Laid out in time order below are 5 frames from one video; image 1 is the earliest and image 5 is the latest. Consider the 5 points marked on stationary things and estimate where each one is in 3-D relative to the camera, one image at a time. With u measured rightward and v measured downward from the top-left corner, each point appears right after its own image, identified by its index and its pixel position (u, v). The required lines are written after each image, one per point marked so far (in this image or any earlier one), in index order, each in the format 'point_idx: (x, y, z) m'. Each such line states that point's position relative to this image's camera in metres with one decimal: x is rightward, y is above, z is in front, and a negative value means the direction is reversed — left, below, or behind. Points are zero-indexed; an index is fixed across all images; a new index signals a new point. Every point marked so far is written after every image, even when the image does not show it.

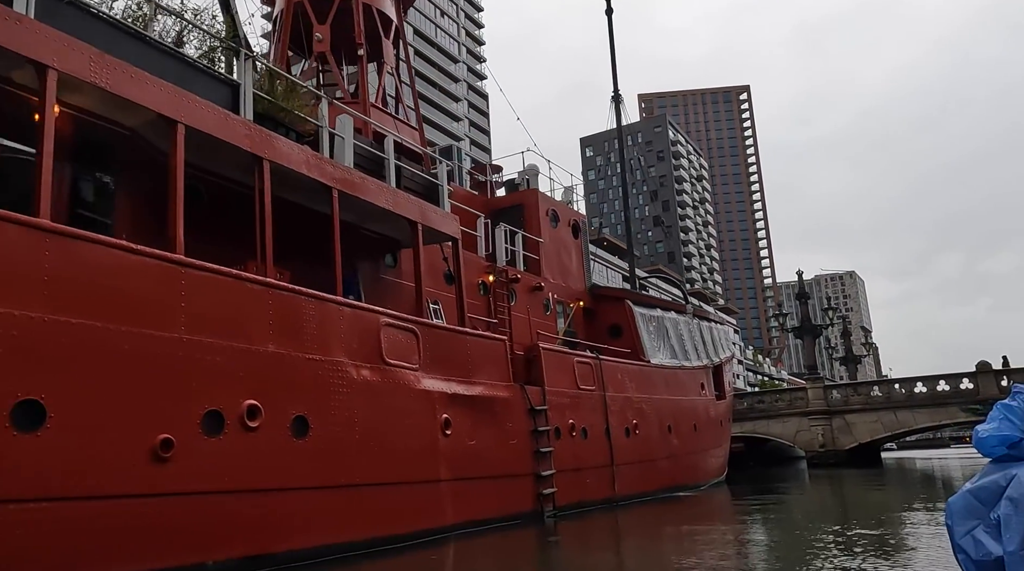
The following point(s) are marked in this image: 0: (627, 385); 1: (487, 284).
0: (+2.2, -1.9, +14.9) m
1: (-0.4, 0.0, +12.9) m
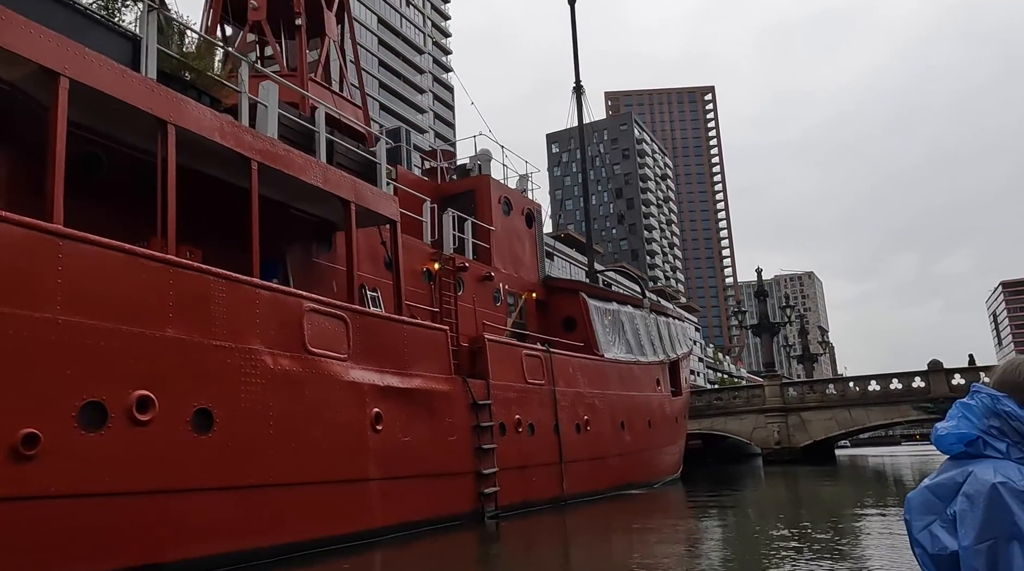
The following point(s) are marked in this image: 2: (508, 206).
0: (+1.2, -1.7, +14.4) m
1: (-1.3, +0.2, +12.3) m
2: (-0.1, +1.6, +15.4) m
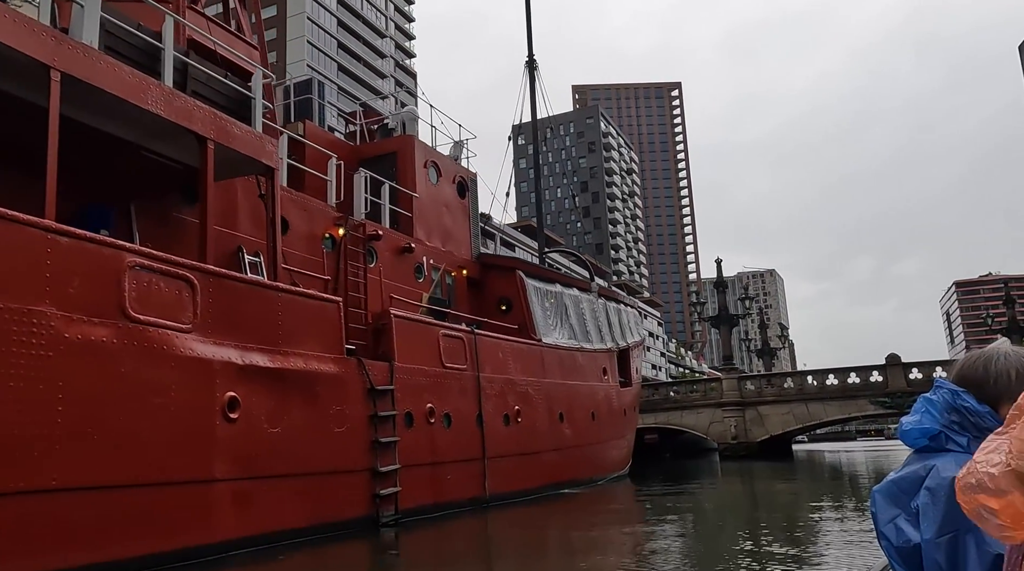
0: (0.0, -1.3, +12.9) m
1: (-2.4, +0.6, +10.6) m
2: (-1.3, +2.0, +13.9) m
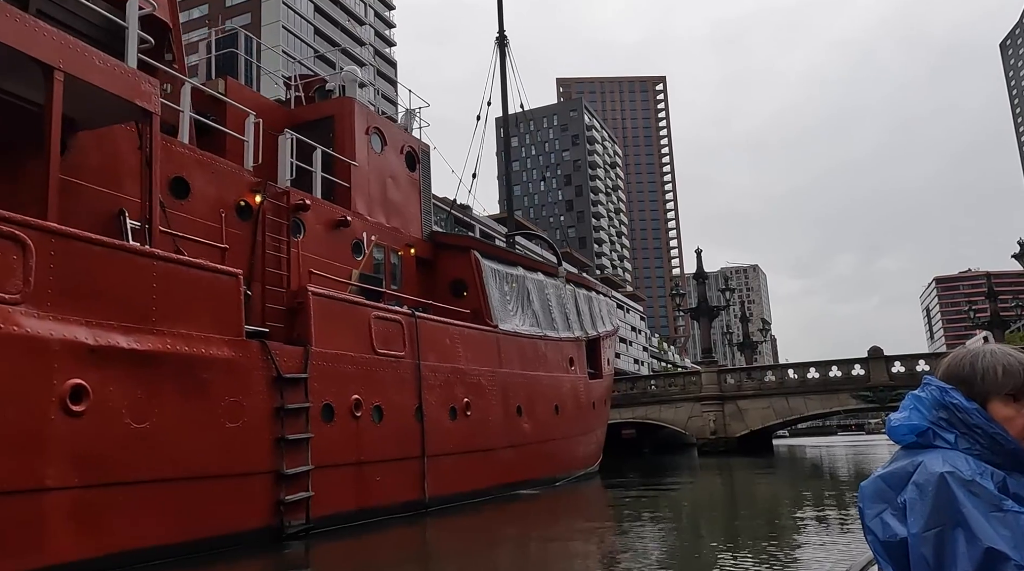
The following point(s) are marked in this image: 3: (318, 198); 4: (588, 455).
0: (-0.8, -1.0, +11.6) m
1: (-3.1, +0.9, +9.3) m
2: (-2.1, +2.3, +12.6) m
3: (-2.6, +1.2, +10.7) m
4: (+1.7, -3.9, +18.1) m
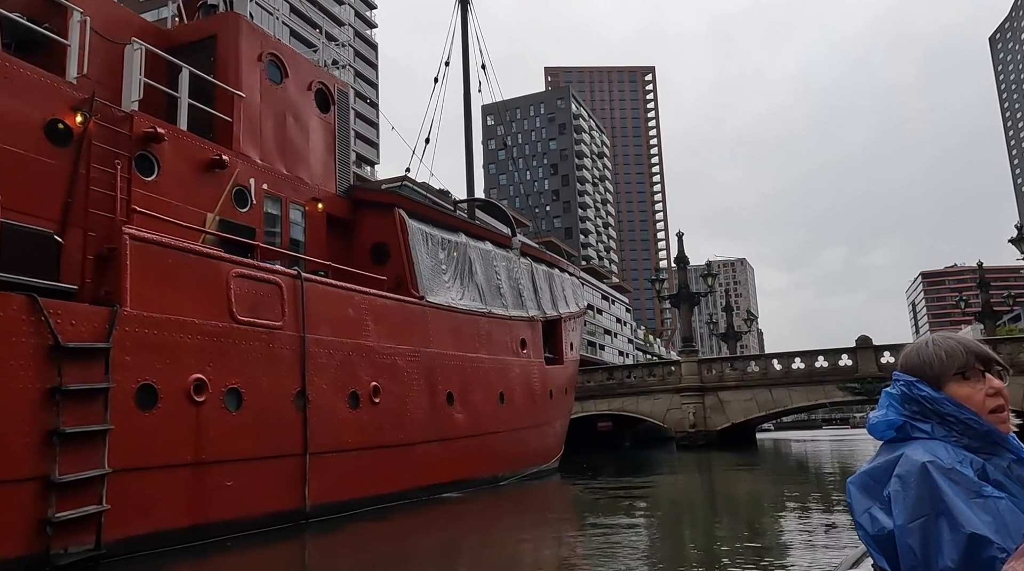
0: (-1.7, -0.5, +9.5) m
1: (-4.0, +1.4, +7.2) m
2: (-3.0, +2.8, +10.4) m
3: (-3.6, +1.7, +8.5) m
4: (+0.6, -3.3, +16.0) m
